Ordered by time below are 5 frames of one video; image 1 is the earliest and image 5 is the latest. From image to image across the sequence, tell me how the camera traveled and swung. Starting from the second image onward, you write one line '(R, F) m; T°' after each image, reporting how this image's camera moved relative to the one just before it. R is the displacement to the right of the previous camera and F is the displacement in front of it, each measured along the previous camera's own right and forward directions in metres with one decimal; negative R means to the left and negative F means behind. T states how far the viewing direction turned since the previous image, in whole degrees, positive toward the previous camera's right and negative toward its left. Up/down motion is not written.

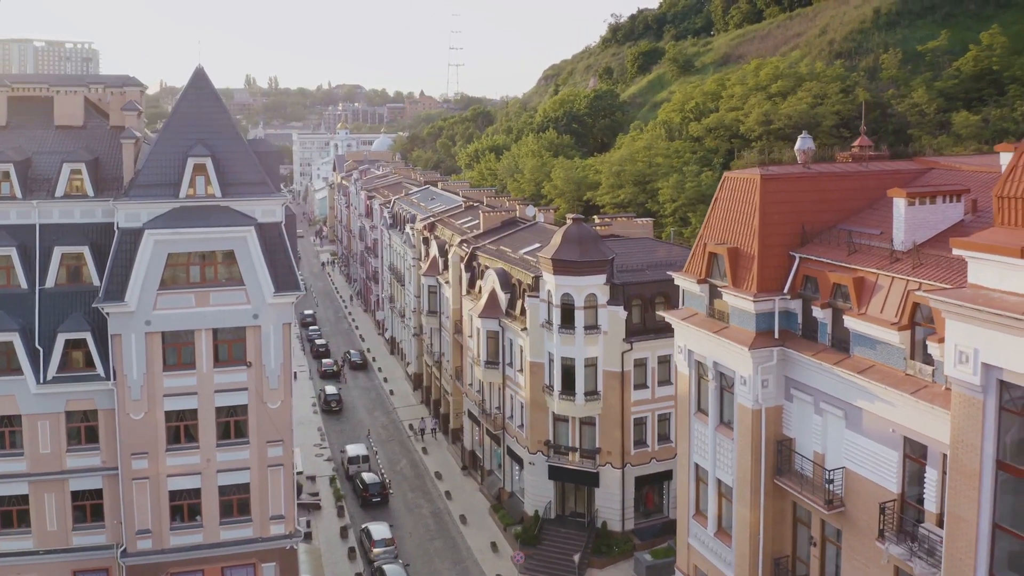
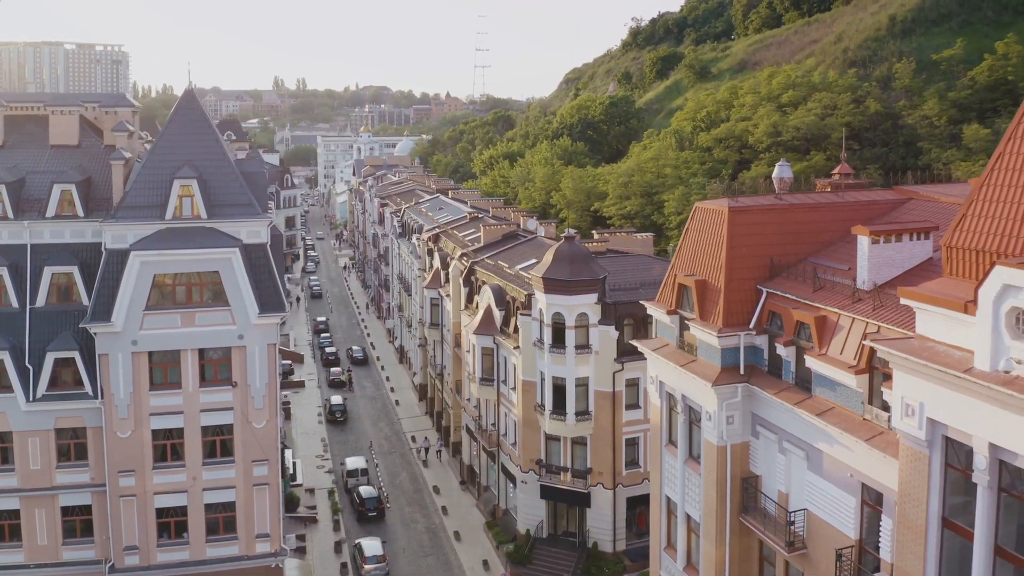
(+1.4, +0.2) m; -2°
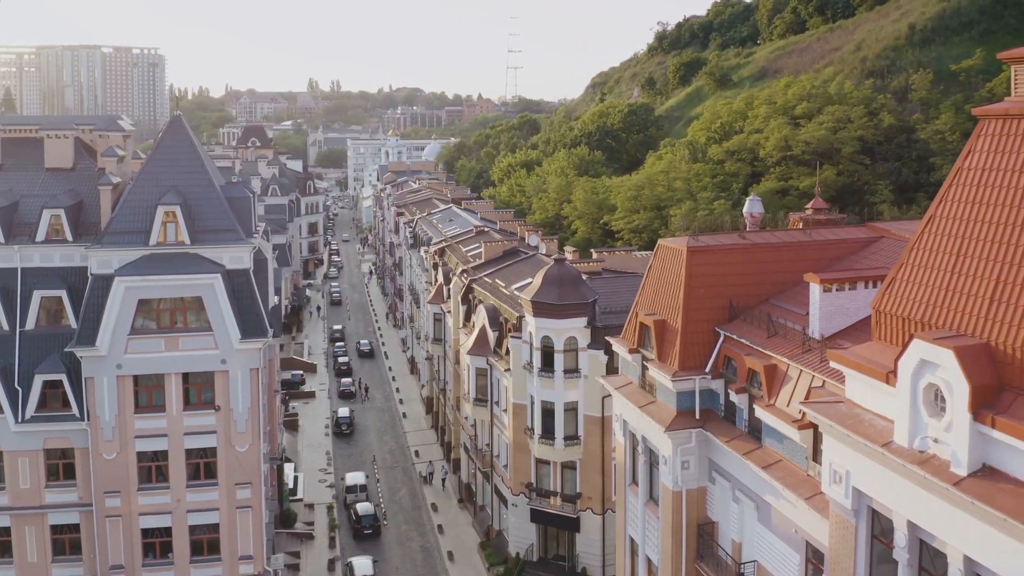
(+1.7, +0.2) m; -2°
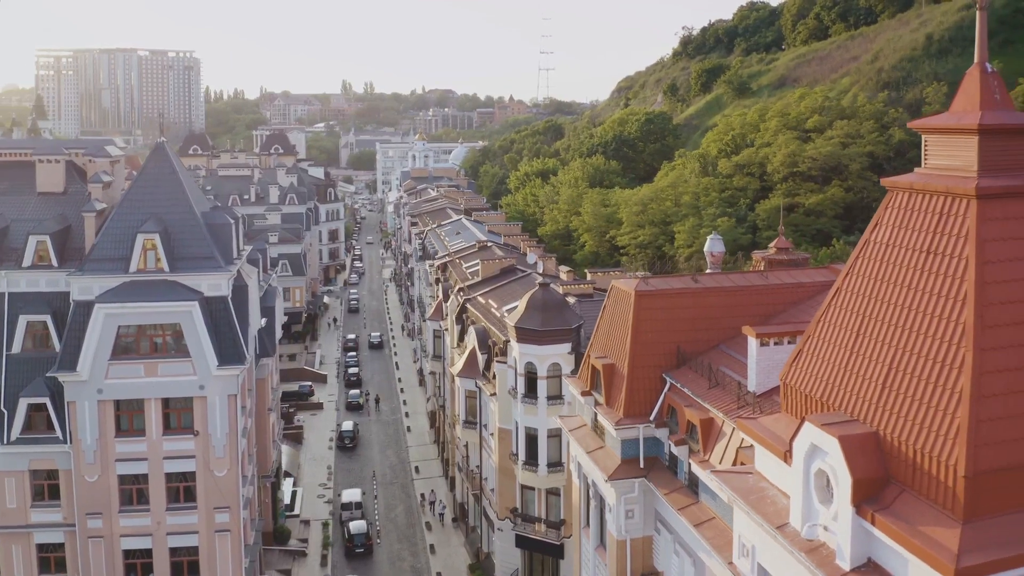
(+1.8, +0.2) m; -2°
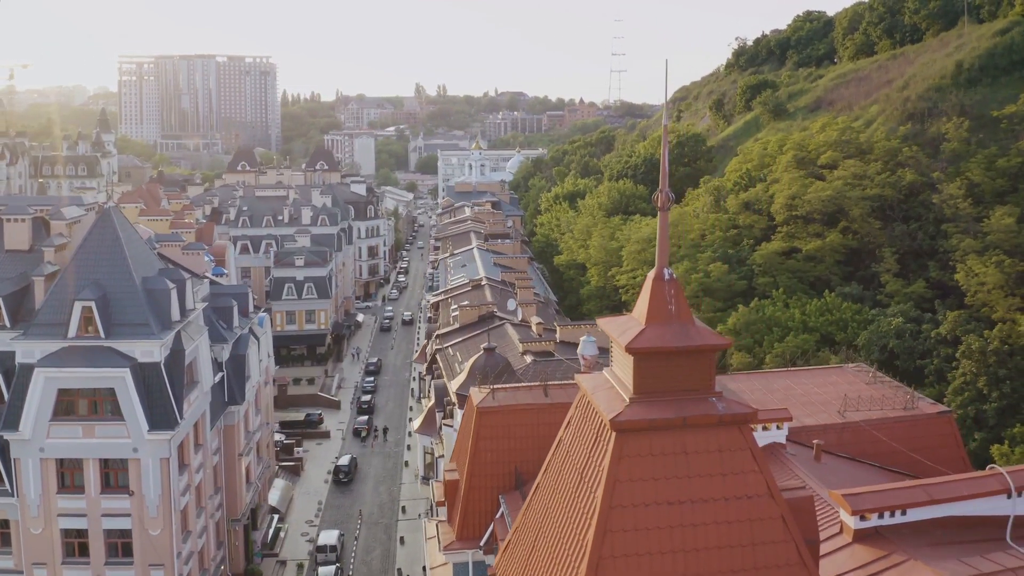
(+4.8, +0.7) m; -6°
